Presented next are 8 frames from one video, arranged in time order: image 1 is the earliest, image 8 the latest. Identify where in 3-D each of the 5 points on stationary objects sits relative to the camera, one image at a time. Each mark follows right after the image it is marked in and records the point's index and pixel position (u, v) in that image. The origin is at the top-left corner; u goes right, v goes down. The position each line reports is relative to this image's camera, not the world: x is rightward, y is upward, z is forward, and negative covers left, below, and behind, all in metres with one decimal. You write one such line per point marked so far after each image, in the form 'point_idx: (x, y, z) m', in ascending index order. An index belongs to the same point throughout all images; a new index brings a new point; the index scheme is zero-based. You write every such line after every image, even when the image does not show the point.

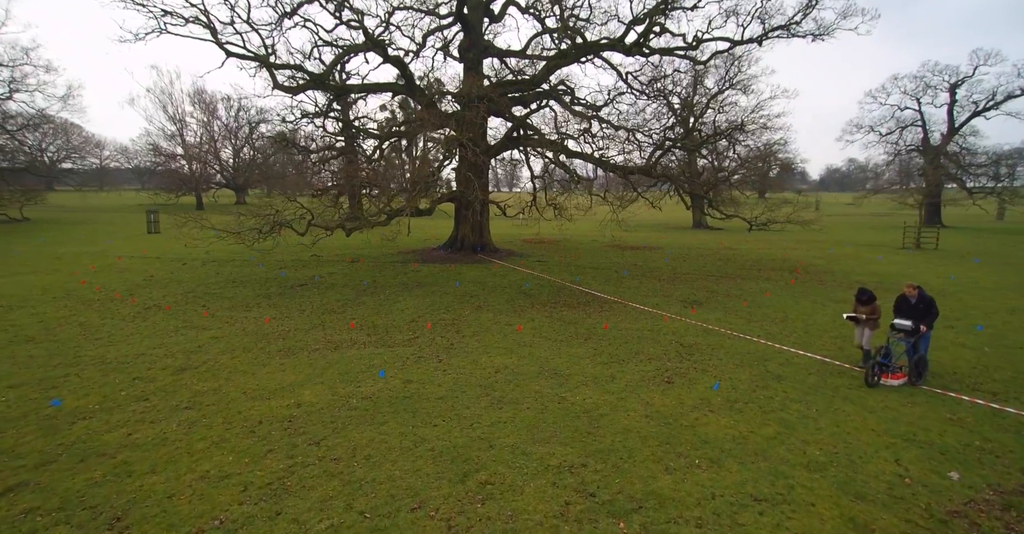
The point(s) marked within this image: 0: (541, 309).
0: (+0.7, -1.0, +12.5) m
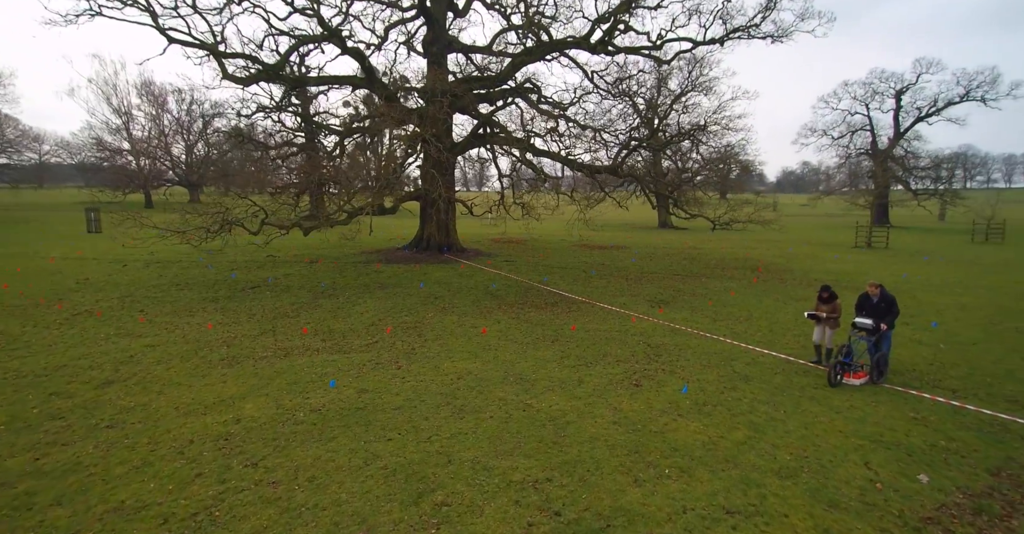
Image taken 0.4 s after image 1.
0: (-0.1, -1.0, +12.2) m
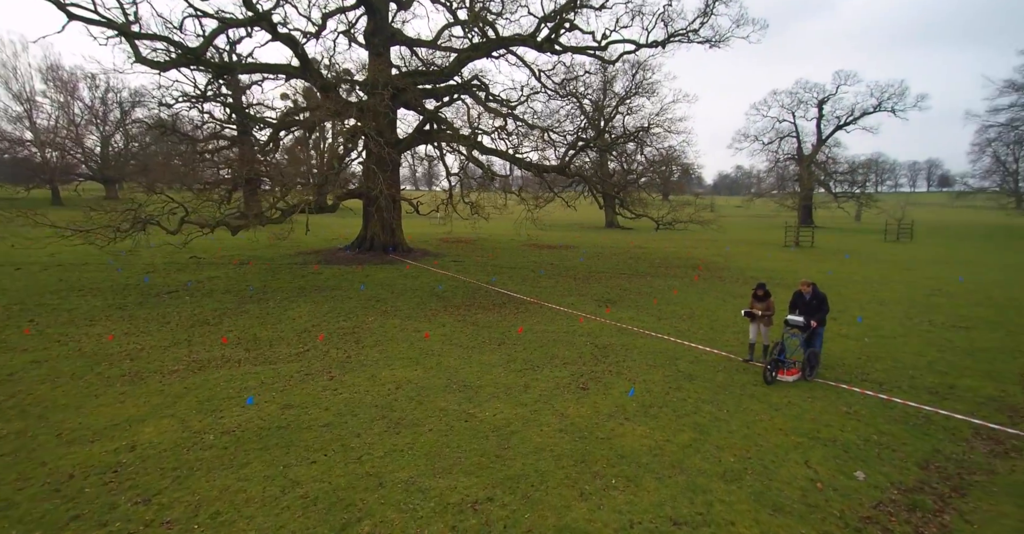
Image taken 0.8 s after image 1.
0: (-1.3, -1.0, +11.9) m
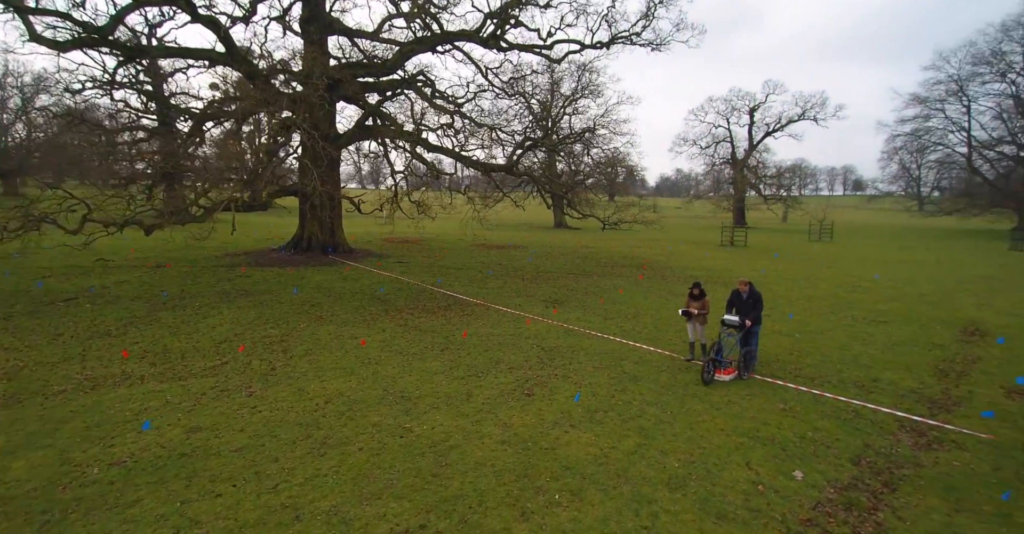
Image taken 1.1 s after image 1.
0: (-2.5, -1.1, +11.4) m
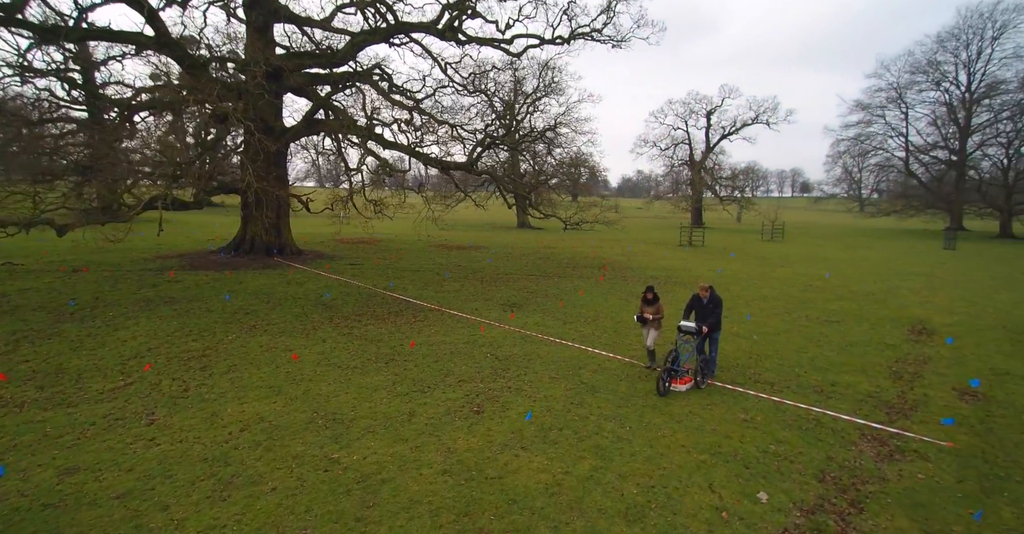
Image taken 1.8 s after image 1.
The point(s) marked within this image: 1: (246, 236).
0: (-3.4, -1.2, +10.6) m
1: (-9.3, +1.1, +18.8) m
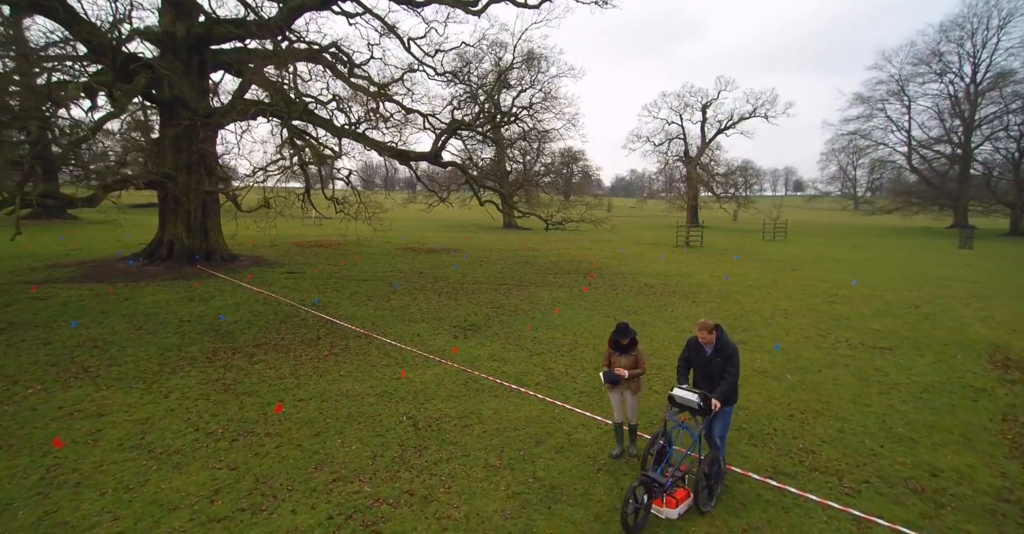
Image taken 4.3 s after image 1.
0: (-4.3, -1.4, +7.7) m
1: (-10.3, +0.8, +15.8) m
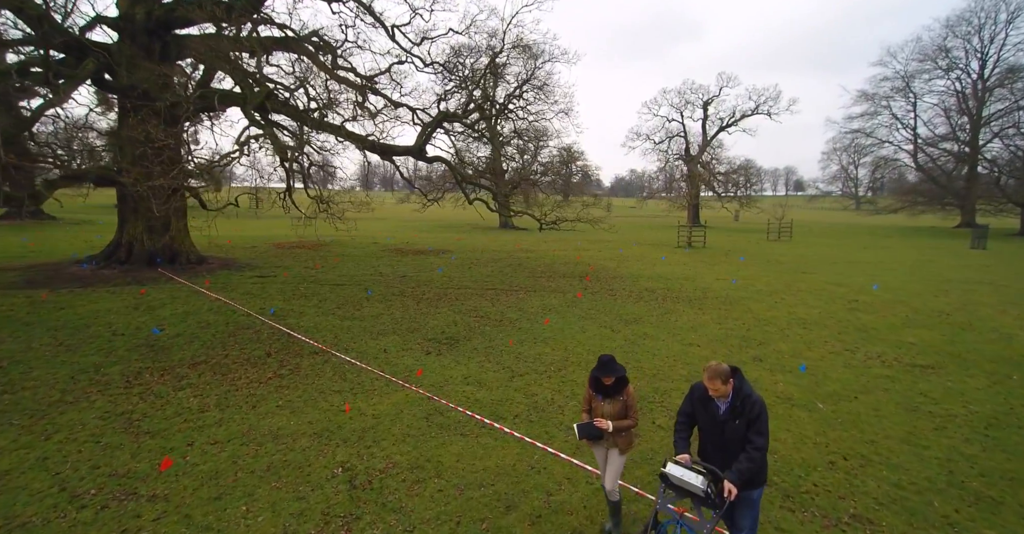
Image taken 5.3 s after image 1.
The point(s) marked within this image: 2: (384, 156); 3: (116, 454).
0: (-4.6, -1.5, +6.4) m
1: (-10.6, +0.7, +14.5) m
2: (-4.1, +3.5, +16.7) m
3: (-3.5, -1.7, +4.9) m
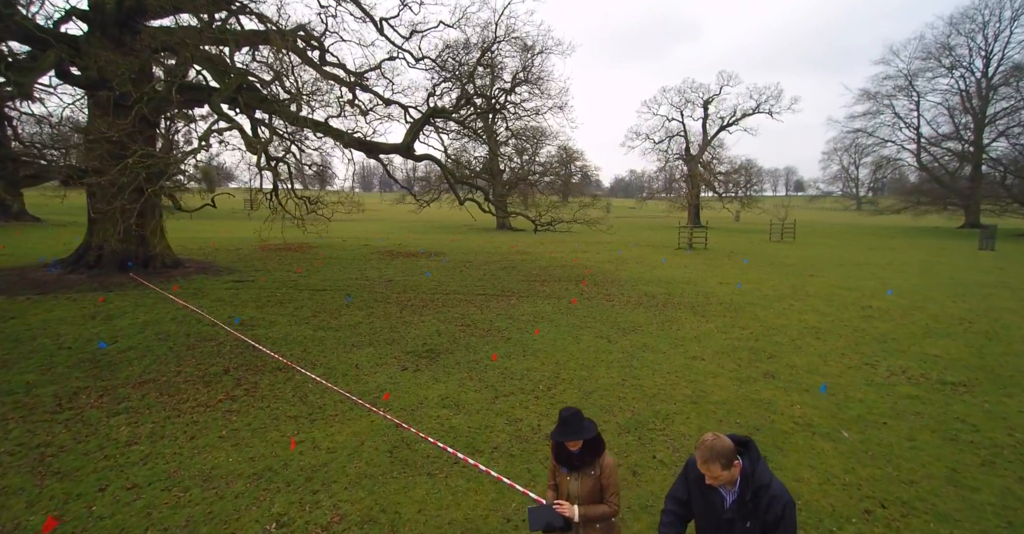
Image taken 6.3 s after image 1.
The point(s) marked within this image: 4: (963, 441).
0: (-4.8, -1.6, +5.6) m
1: (-10.8, +0.6, +13.7) m
2: (-4.3, +3.3, +15.9) m
3: (-3.7, -1.7, +4.1) m
4: (+4.5, -1.7, +5.3) m
